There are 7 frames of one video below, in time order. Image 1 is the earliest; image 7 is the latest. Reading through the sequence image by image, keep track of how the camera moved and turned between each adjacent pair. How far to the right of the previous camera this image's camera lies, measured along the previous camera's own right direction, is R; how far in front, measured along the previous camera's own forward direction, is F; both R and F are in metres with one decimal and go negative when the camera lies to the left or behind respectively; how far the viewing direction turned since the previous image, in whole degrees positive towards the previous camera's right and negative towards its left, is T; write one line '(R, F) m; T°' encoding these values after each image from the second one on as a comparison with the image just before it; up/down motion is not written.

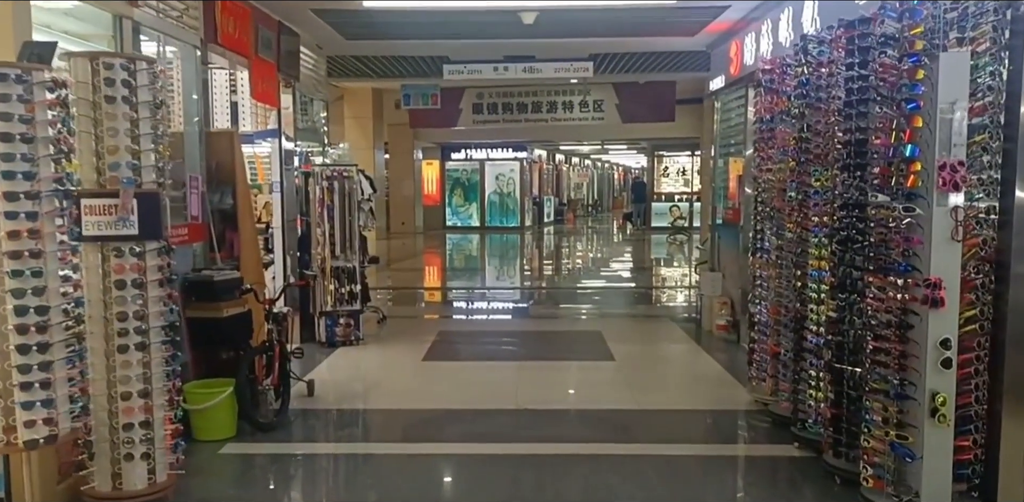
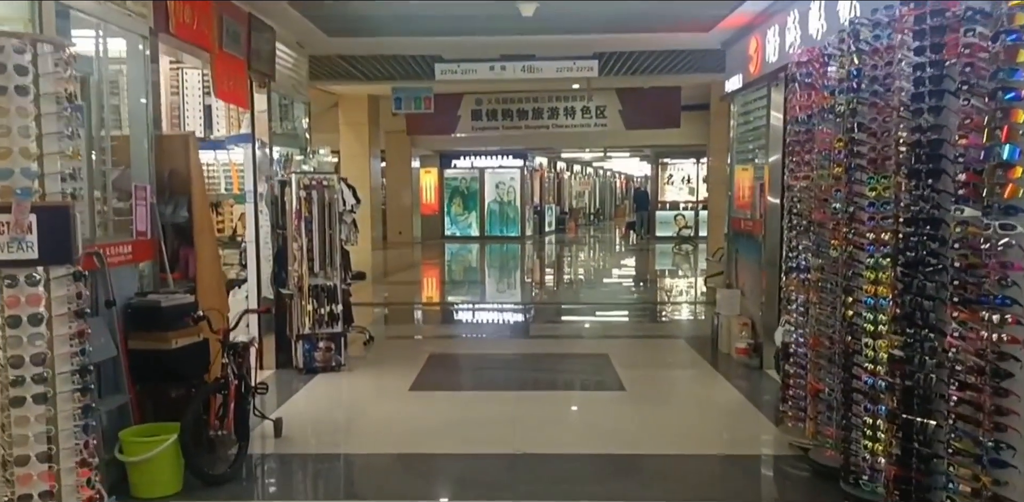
(0.0, +0.6) m; 0°
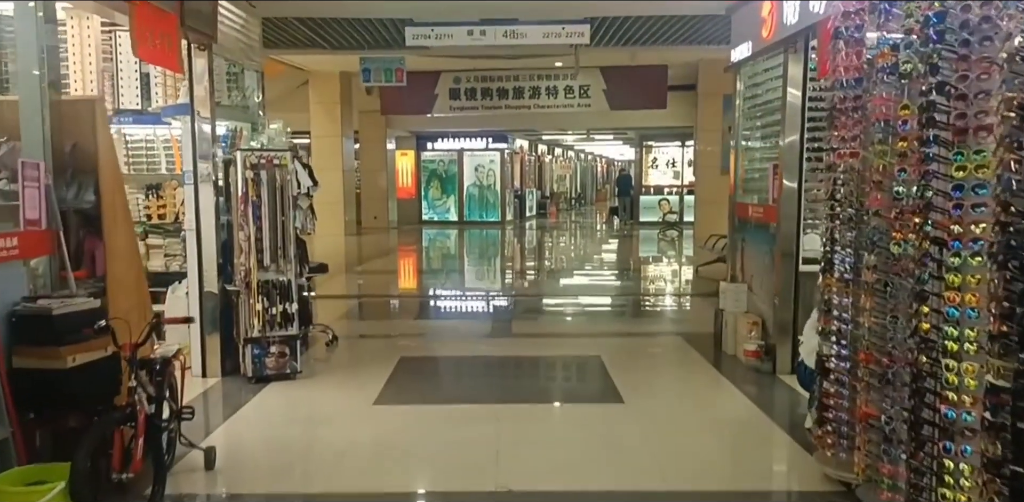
(0.0, +0.7) m; +2°
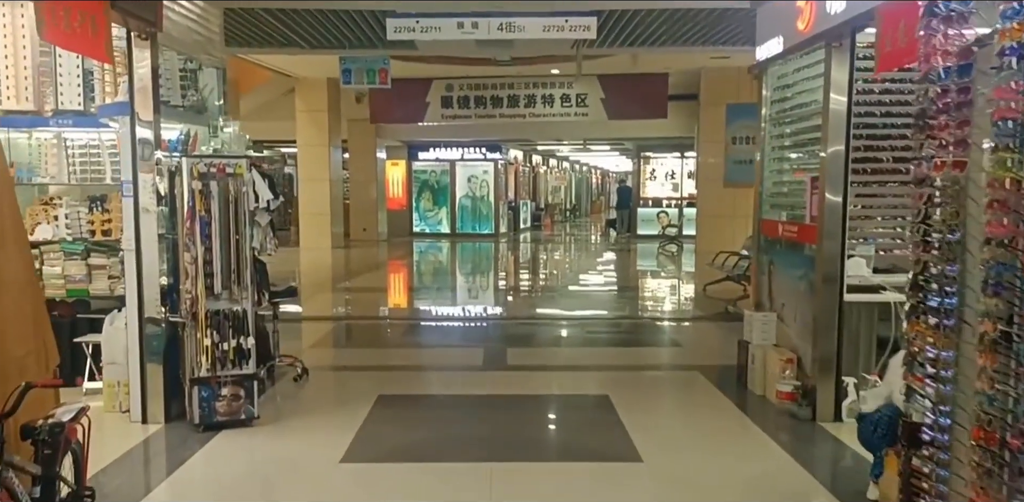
(0.0, +0.7) m; +1°
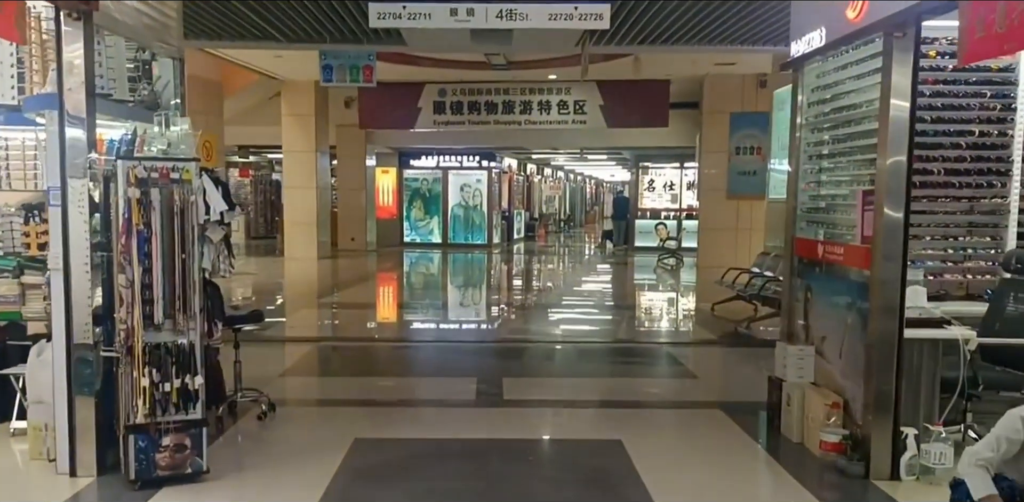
(0.0, +0.7) m; +1°
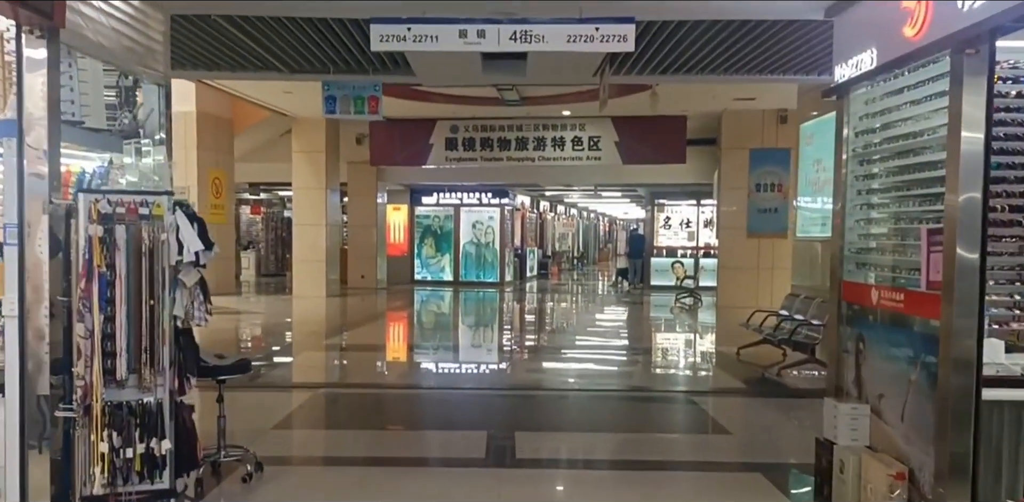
(0.0, +0.4) m; -1°
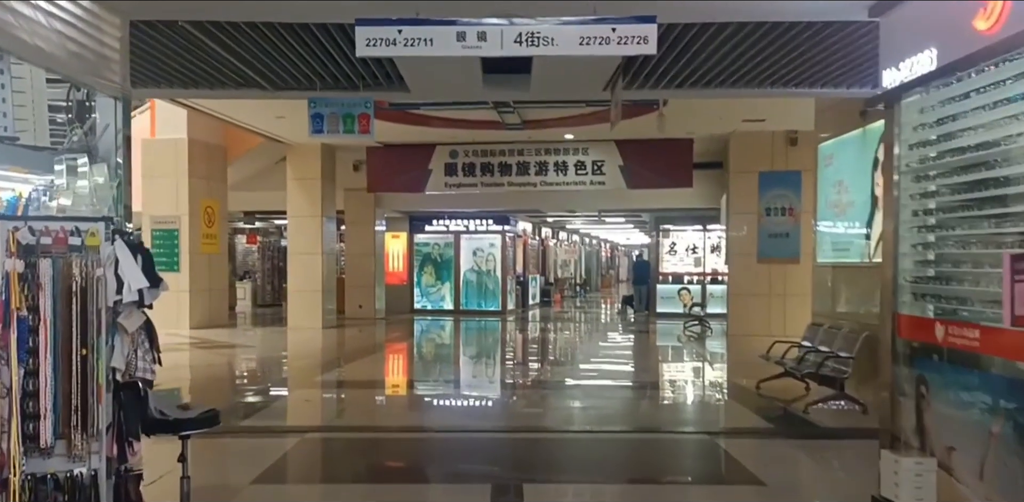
(0.0, +0.5) m; 0°
